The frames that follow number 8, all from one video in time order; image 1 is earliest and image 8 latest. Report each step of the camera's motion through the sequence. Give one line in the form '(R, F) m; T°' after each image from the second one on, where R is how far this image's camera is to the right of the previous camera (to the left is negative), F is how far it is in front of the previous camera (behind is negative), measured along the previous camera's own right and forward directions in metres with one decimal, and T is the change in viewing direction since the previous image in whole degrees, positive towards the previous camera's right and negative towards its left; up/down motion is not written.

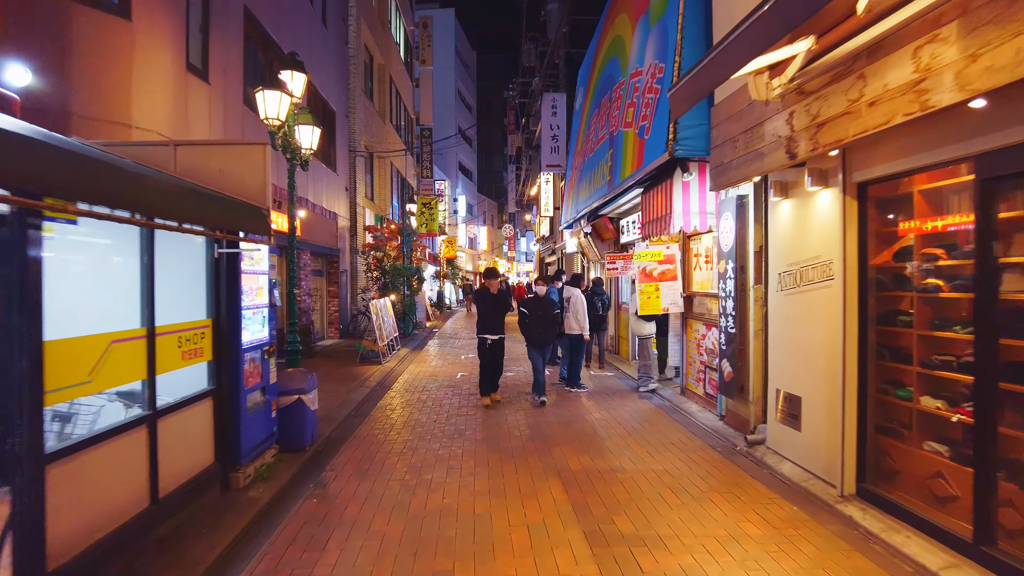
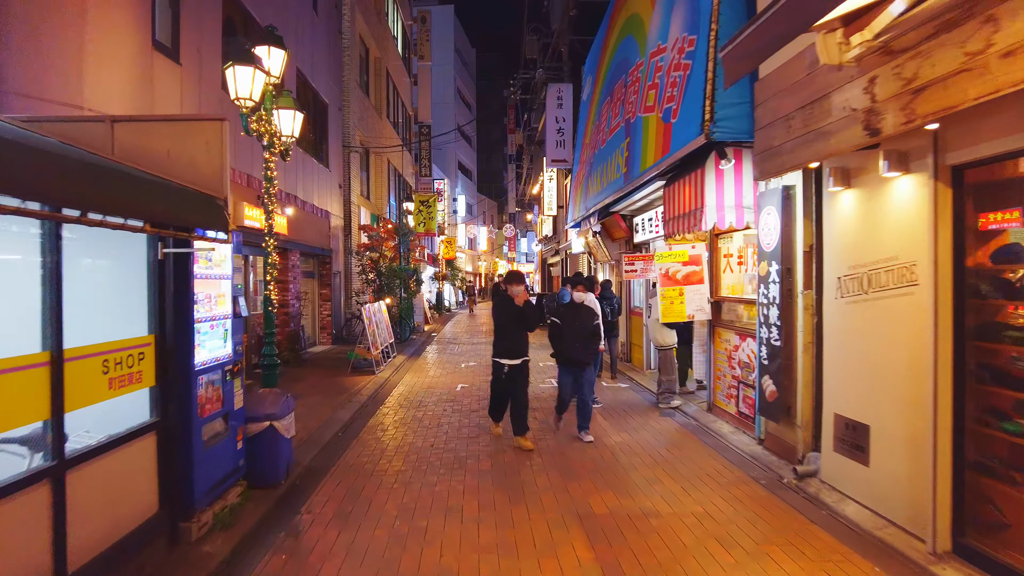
(-0.1, +0.9) m; 0°
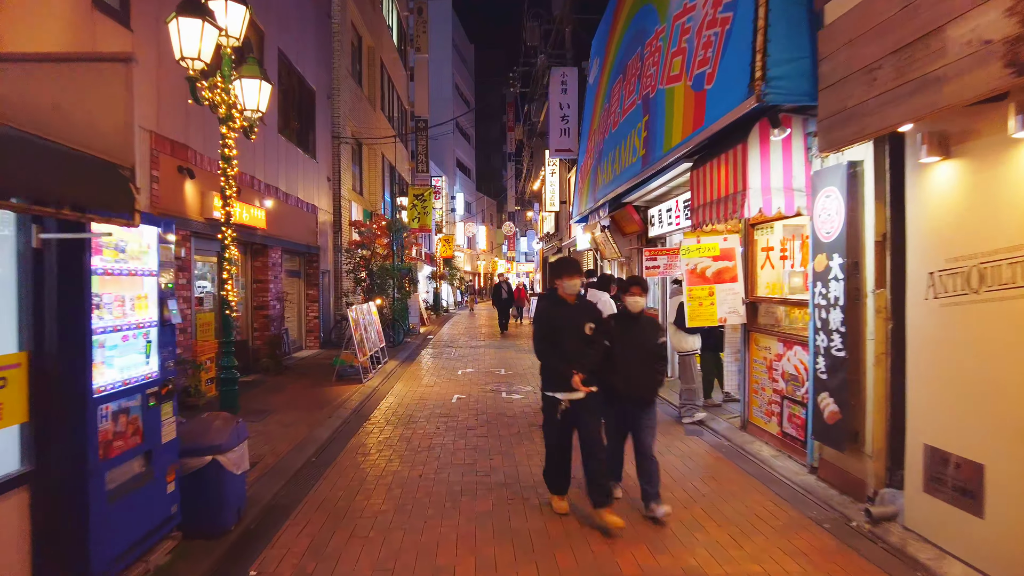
(0.0, +1.0) m; 0°
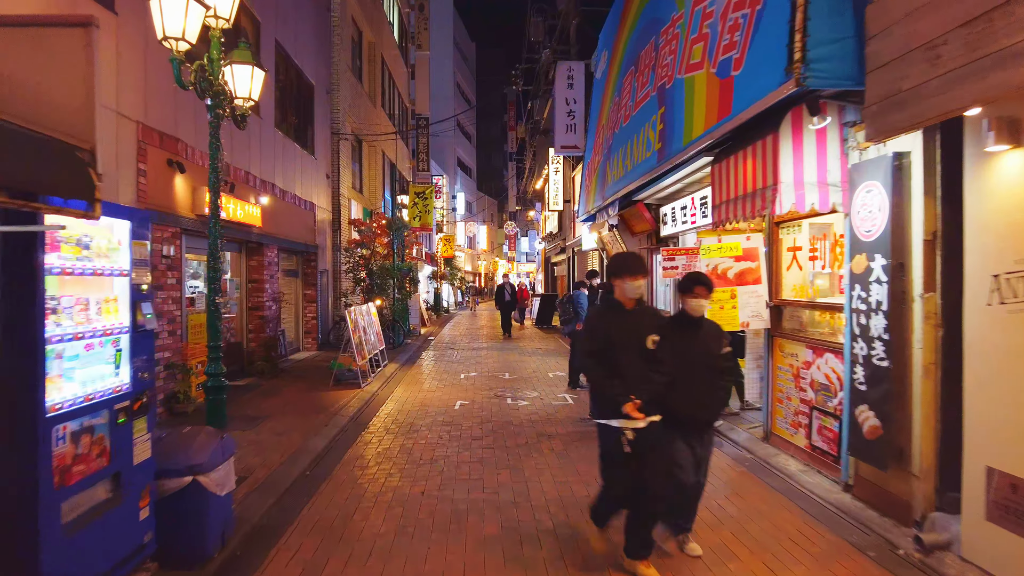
(-0.1, +0.4) m; 0°
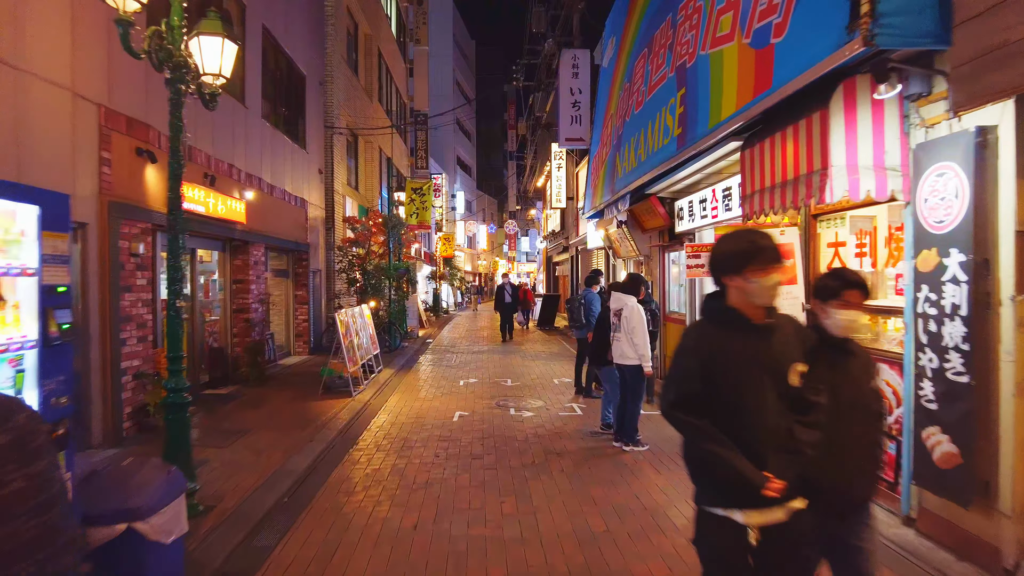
(0.0, +0.7) m; 0°
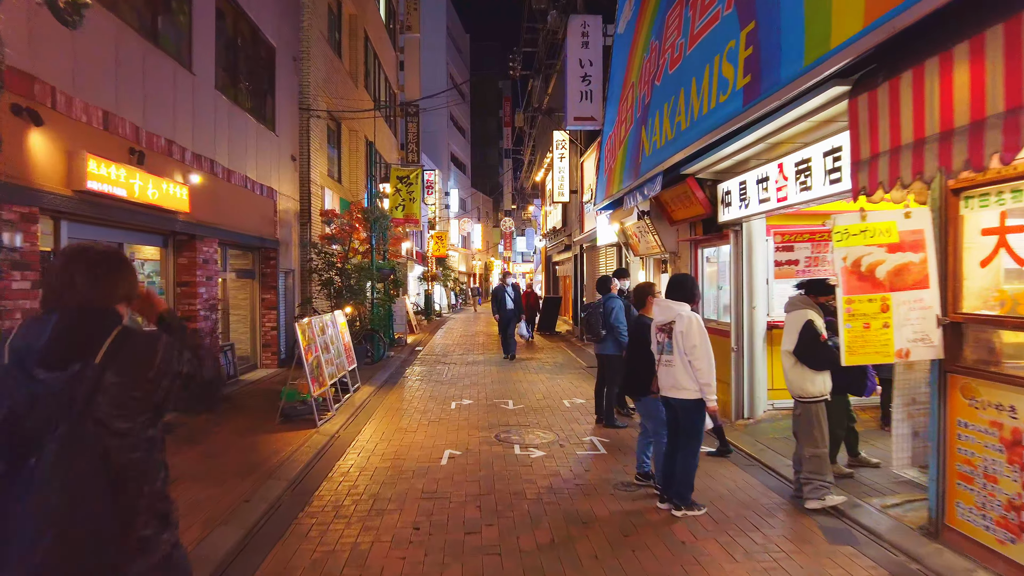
(-0.1, +1.7) m; 0°
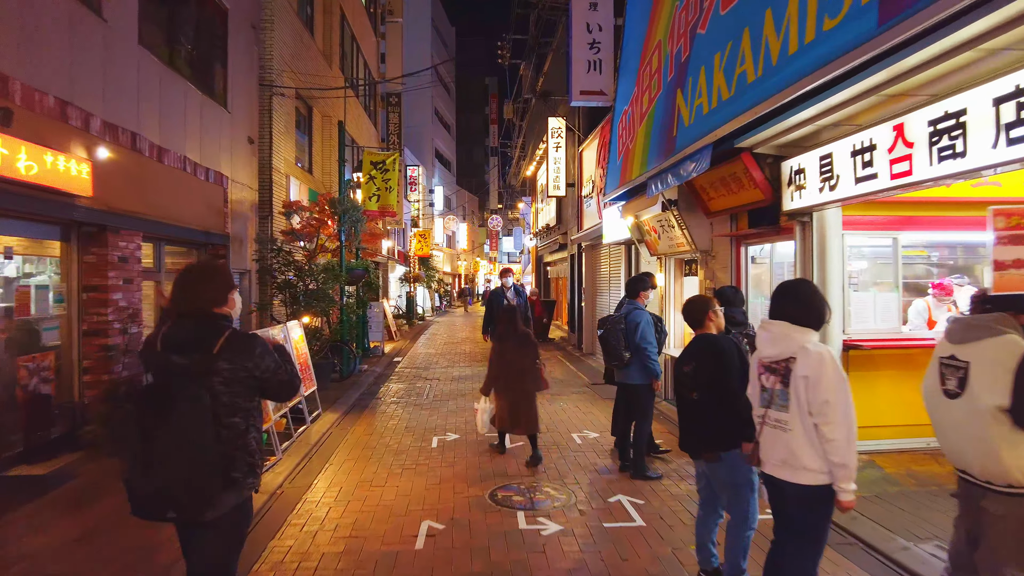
(-0.1, +1.7) m; +1°
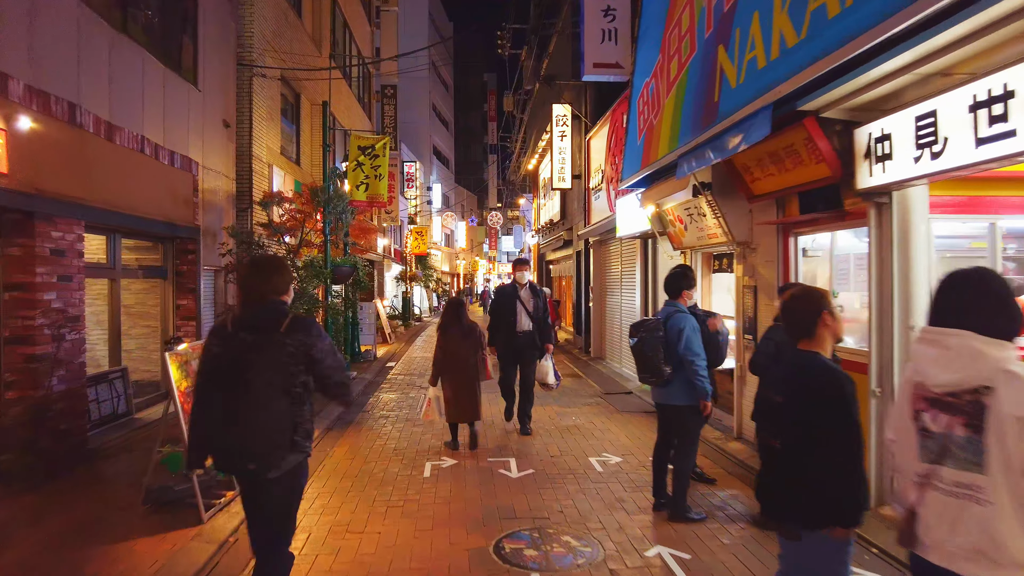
(-0.1, +1.1) m; 0°
